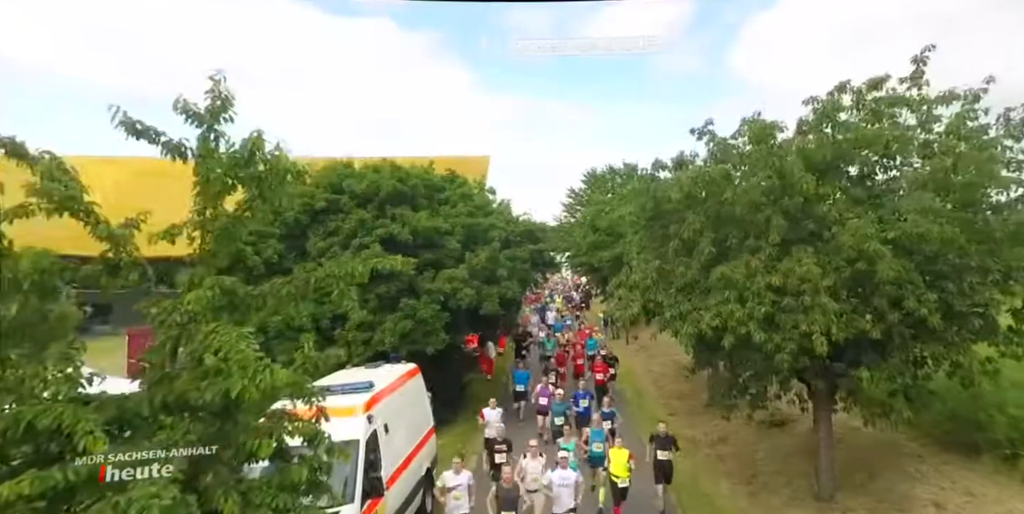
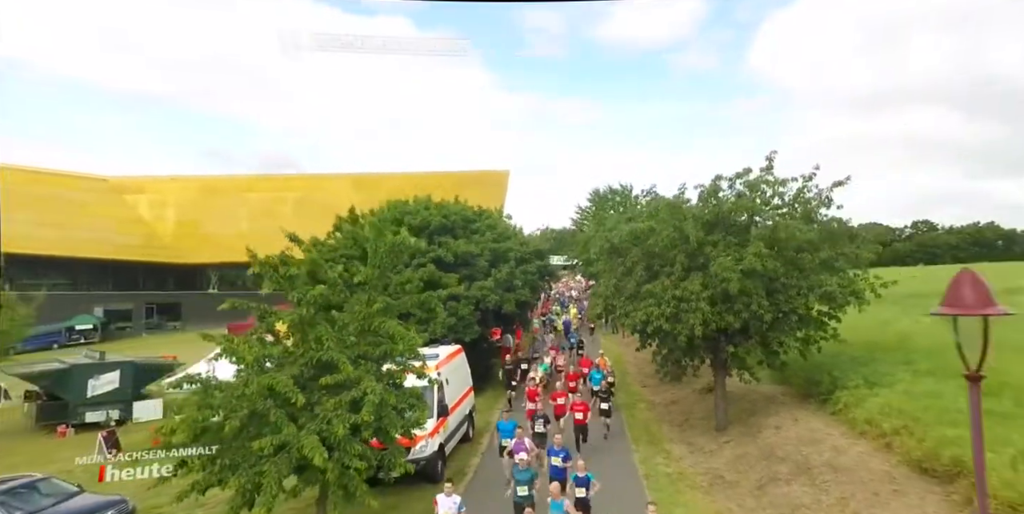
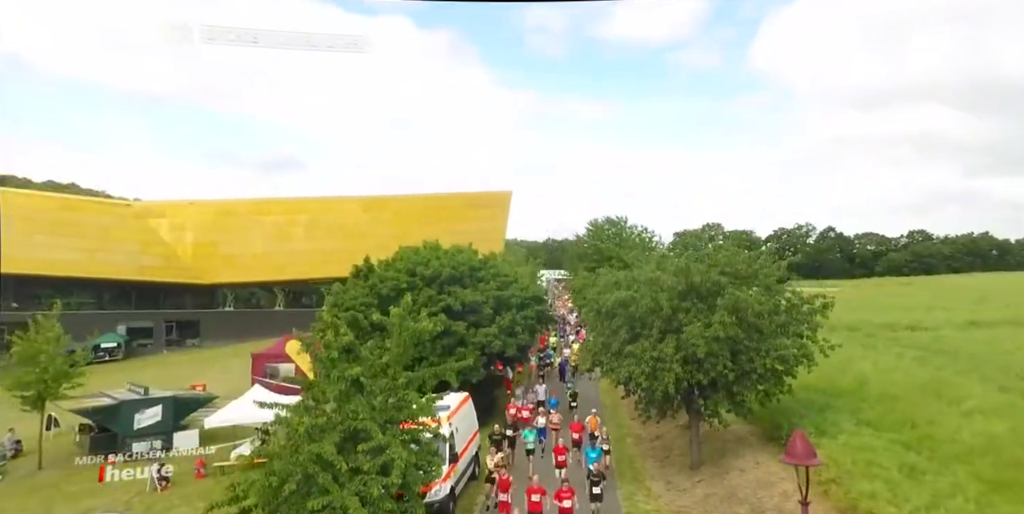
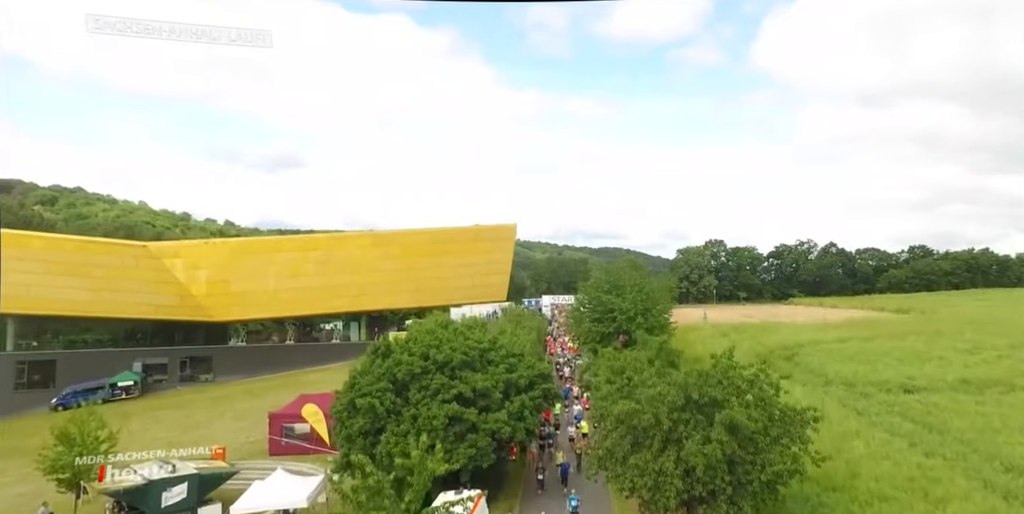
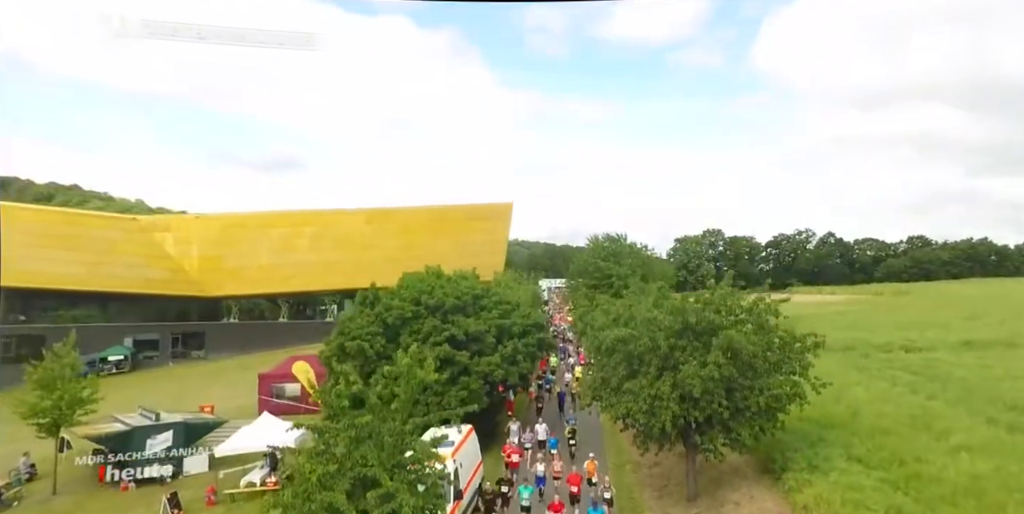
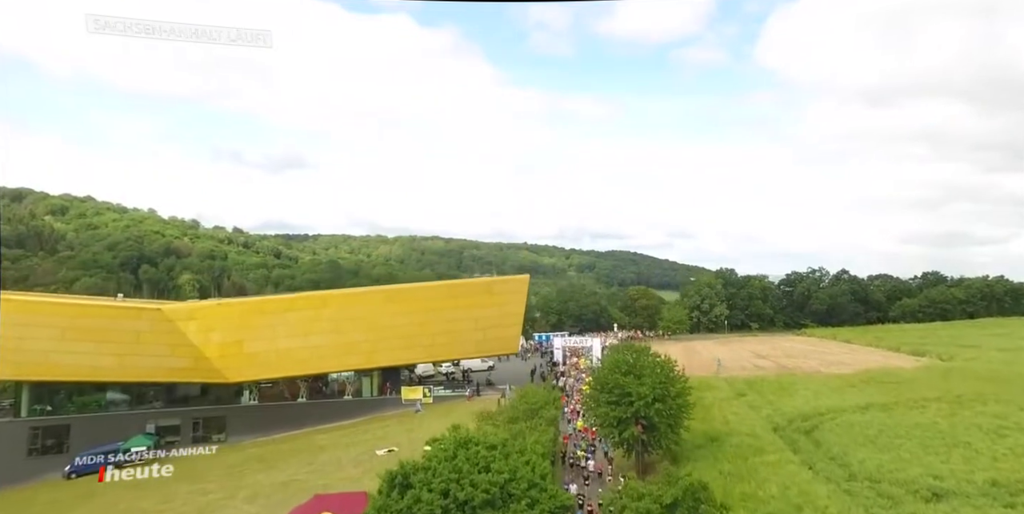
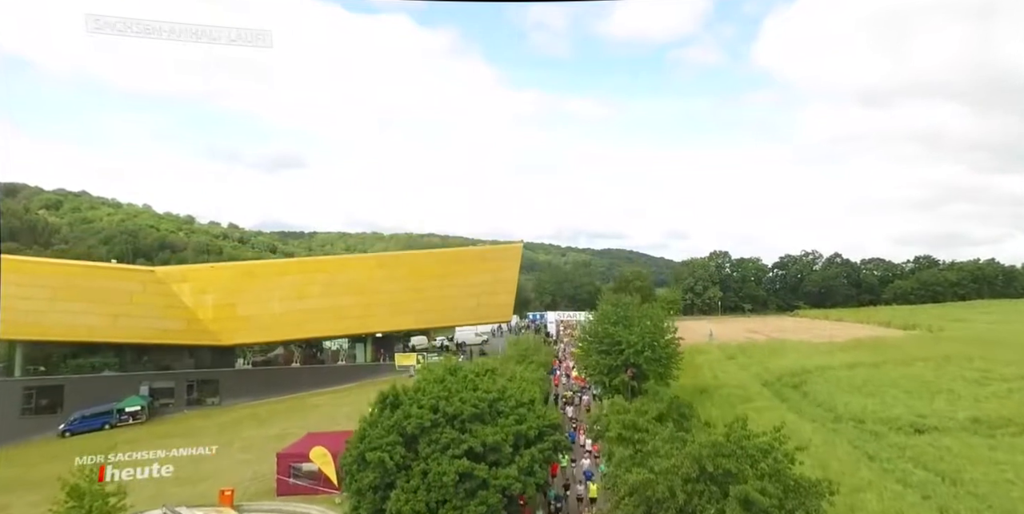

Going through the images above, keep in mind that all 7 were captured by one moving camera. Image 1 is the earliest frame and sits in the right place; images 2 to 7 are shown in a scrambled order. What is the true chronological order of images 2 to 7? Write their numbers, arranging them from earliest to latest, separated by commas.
2, 3, 5, 4, 7, 6
